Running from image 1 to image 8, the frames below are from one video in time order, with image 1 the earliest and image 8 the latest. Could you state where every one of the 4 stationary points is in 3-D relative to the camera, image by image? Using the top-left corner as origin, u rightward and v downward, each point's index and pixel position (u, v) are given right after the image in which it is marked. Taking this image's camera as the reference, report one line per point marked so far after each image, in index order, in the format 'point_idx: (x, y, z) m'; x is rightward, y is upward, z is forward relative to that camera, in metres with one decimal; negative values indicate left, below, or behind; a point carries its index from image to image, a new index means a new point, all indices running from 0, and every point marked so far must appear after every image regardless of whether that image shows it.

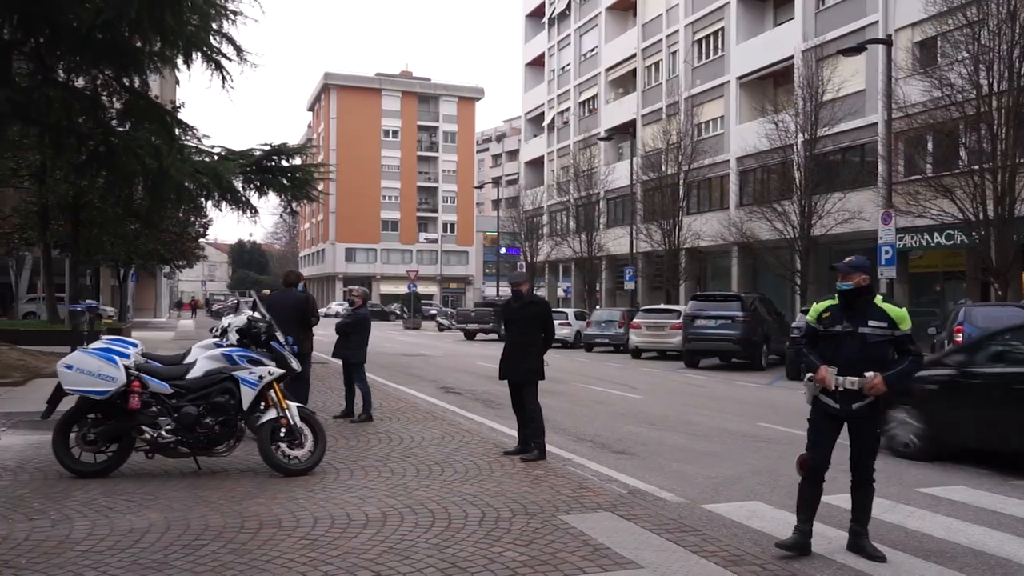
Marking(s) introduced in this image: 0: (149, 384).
0: (-3.0, -0.8, +7.1) m
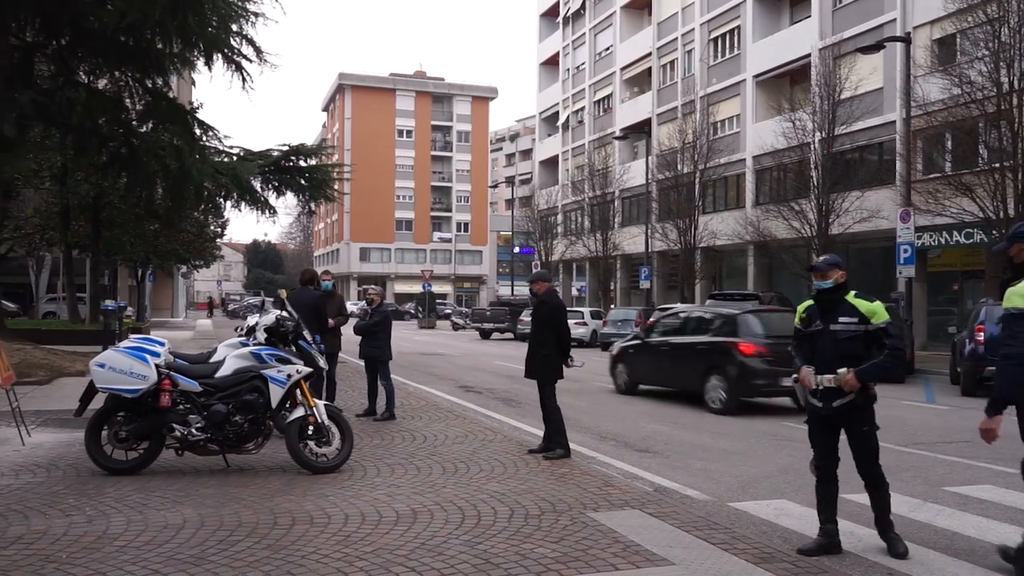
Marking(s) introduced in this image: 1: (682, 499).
0: (-2.8, -0.8, +7.2) m
1: (+1.3, -1.6, +6.7) m
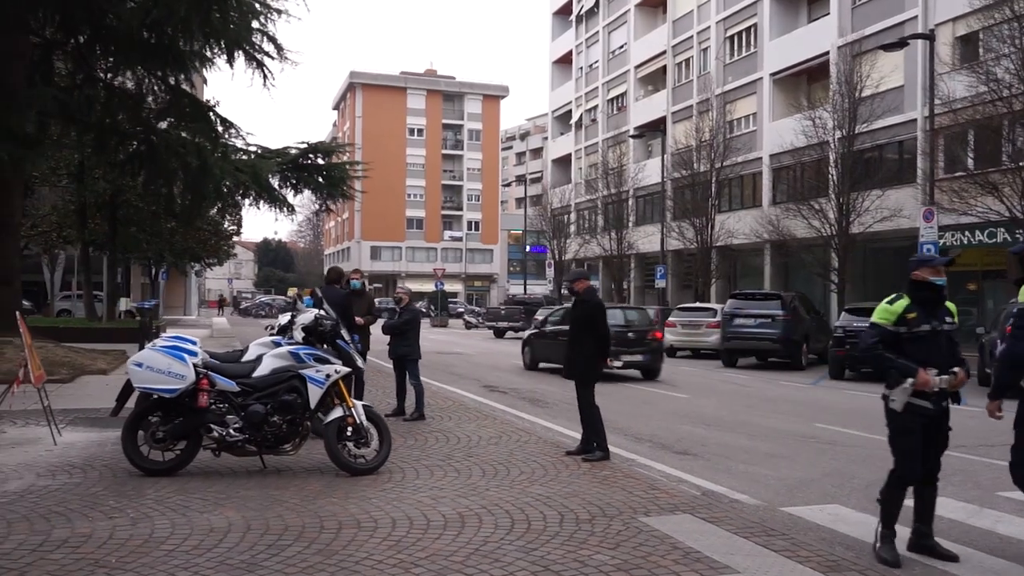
0: (-2.4, -0.8, +7.0) m
1: (+1.7, -1.6, +6.5) m
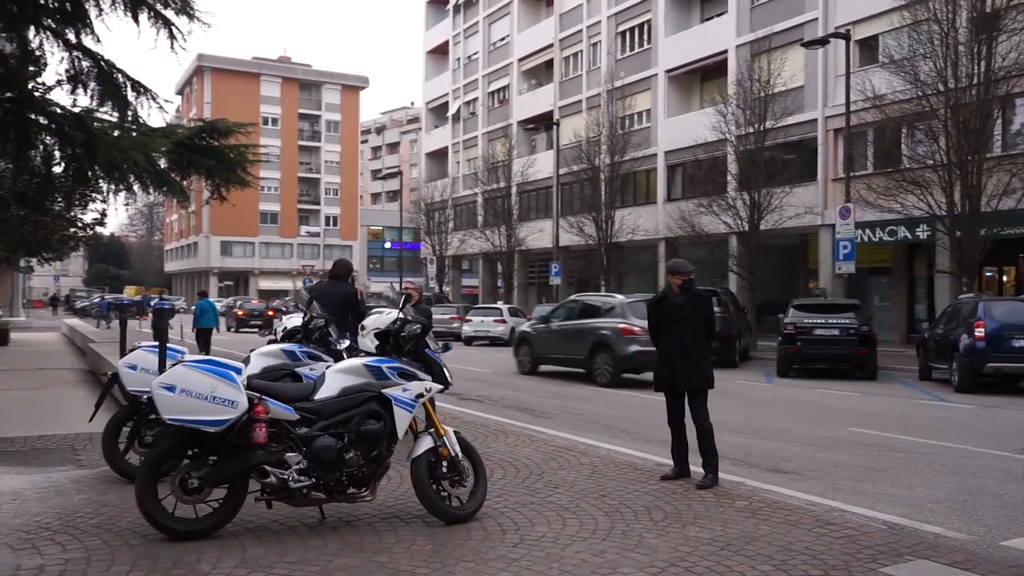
0: (-1.4, -0.7, +5.2) m
1: (+2.7, -1.6, +5.4) m
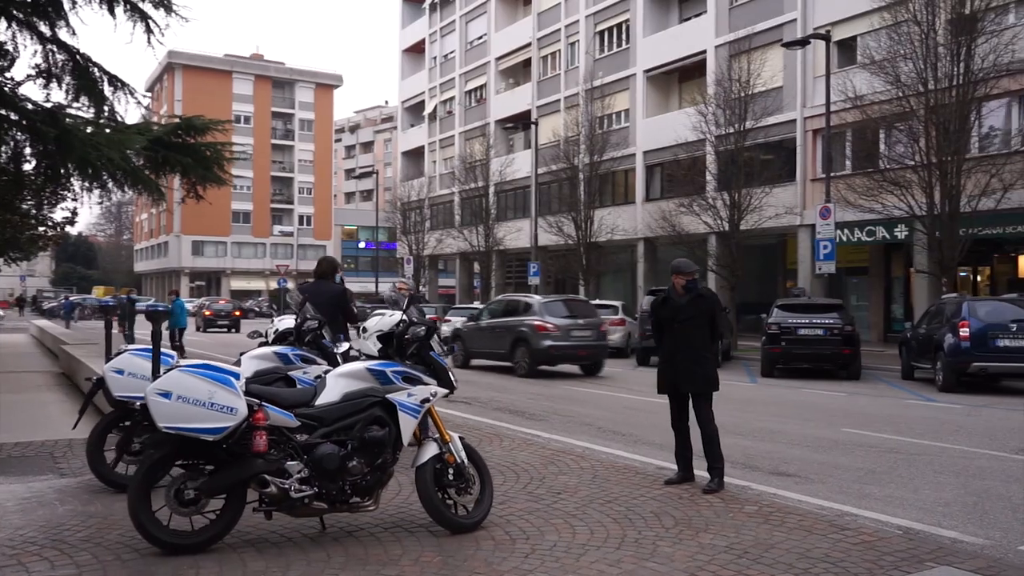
0: (-1.4, -0.7, +5.0) m
1: (+2.8, -1.6, +5.3) m
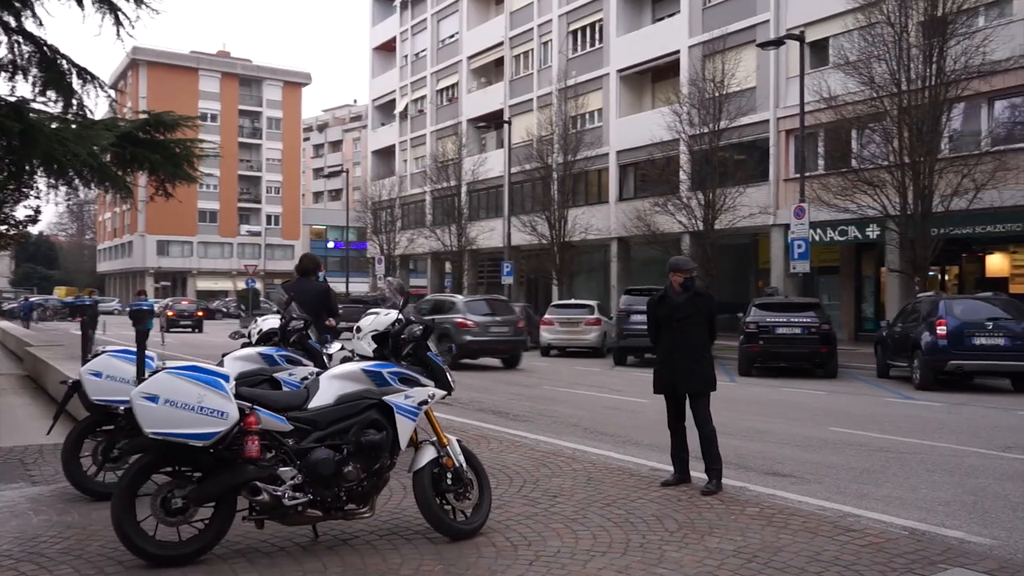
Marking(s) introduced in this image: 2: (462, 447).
0: (-1.4, -0.7, +4.7) m
1: (+2.8, -1.6, +5.2) m
2: (-0.3, -1.0, +5.3) m
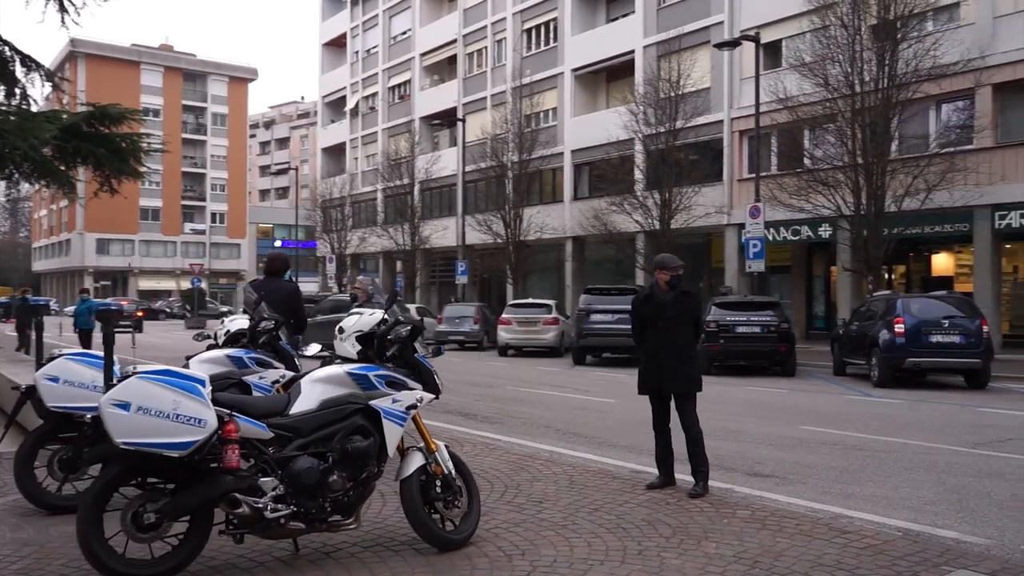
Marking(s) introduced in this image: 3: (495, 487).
0: (-1.4, -0.7, +4.4) m
1: (+2.7, -1.5, +5.2) m
2: (-0.4, -1.0, +5.1) m
3: (-0.1, -1.5, +6.7) m
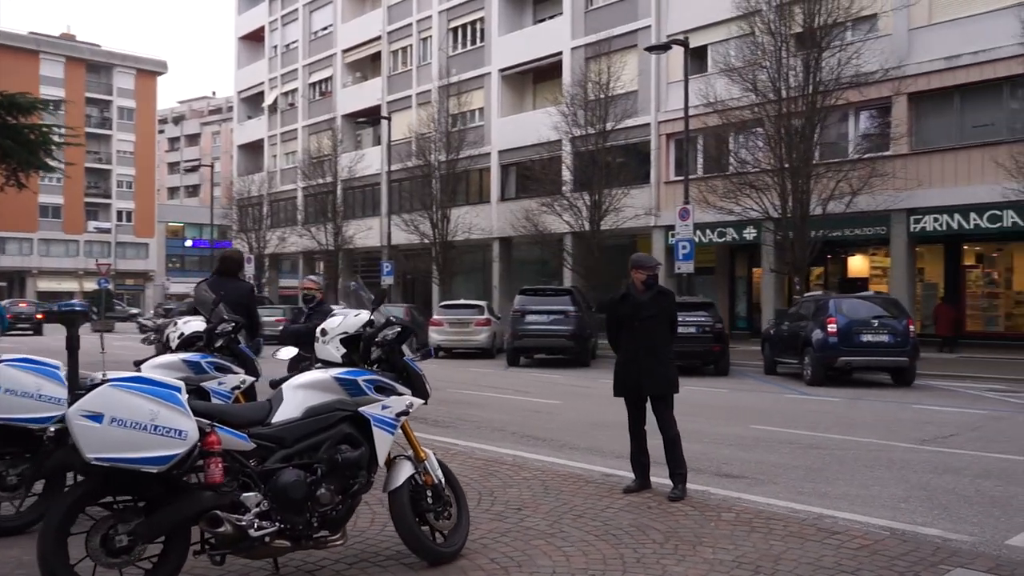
0: (-1.4, -0.7, +4.1) m
1: (+2.6, -1.5, +5.2) m
2: (-0.4, -1.0, +4.8) m
3: (-0.3, -1.5, +6.4) m
